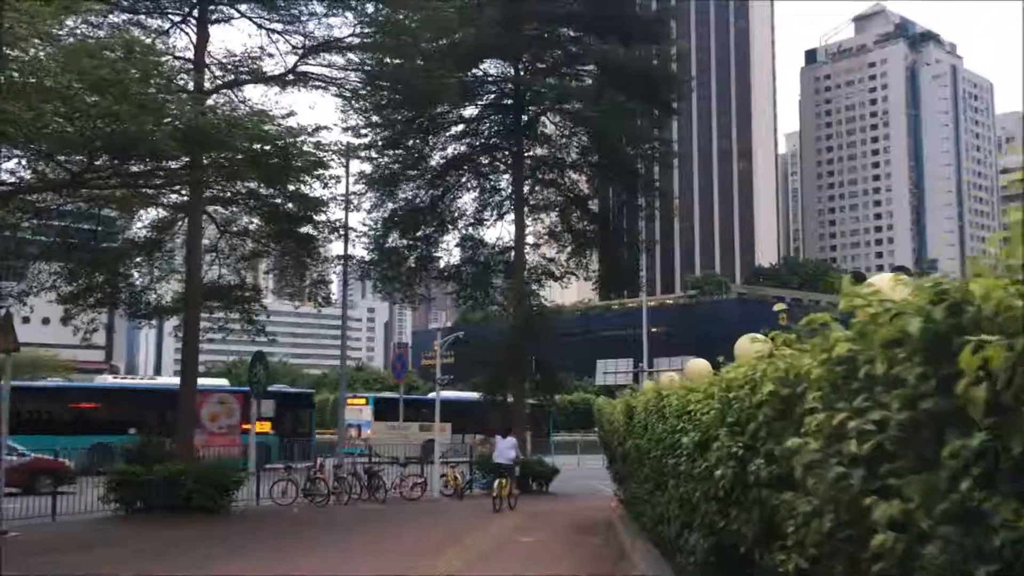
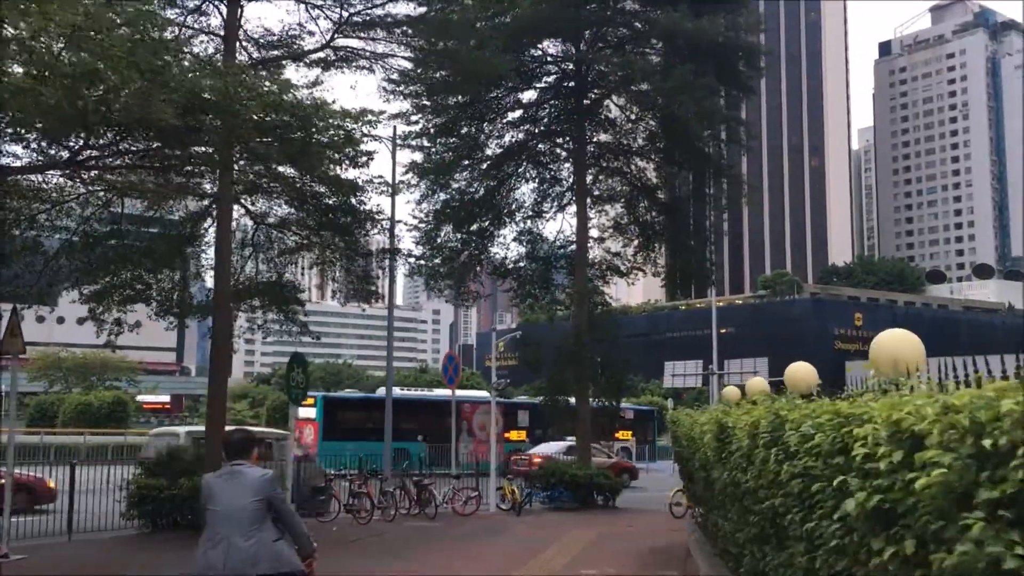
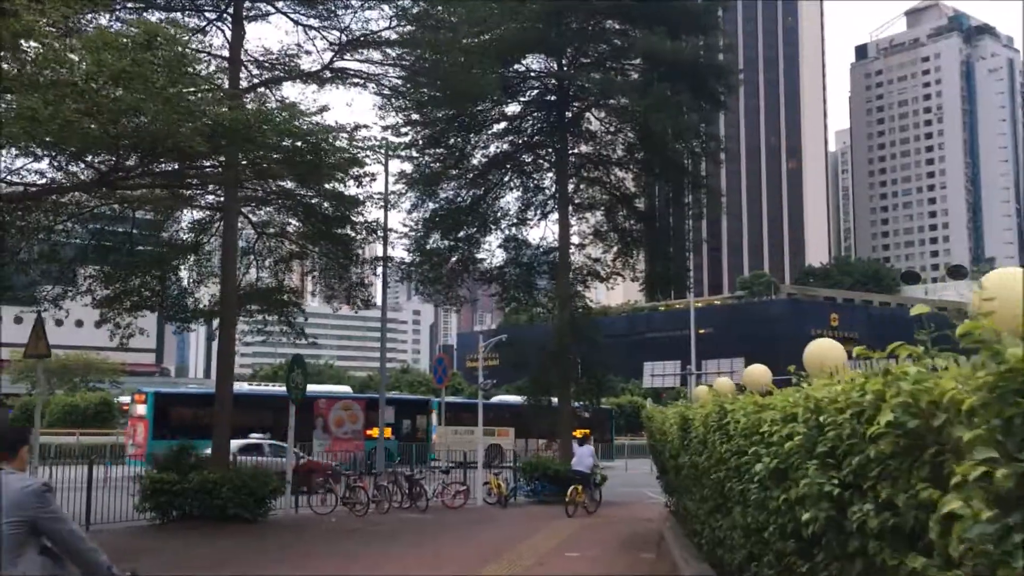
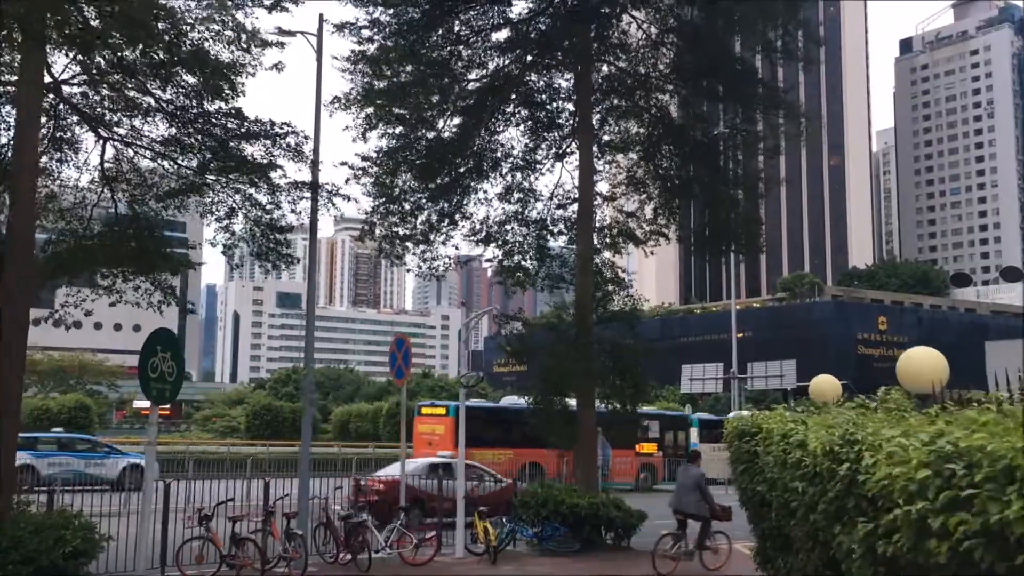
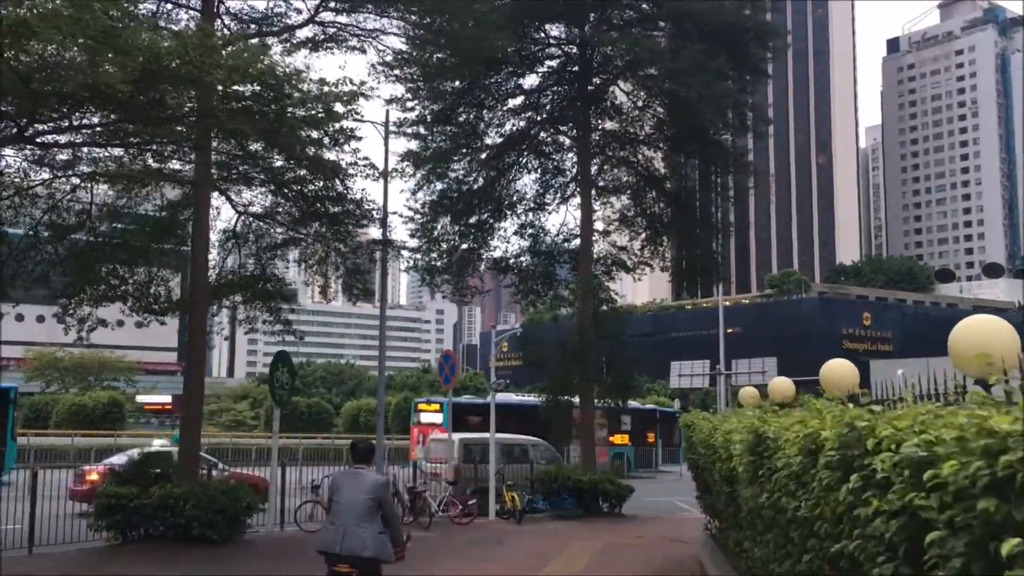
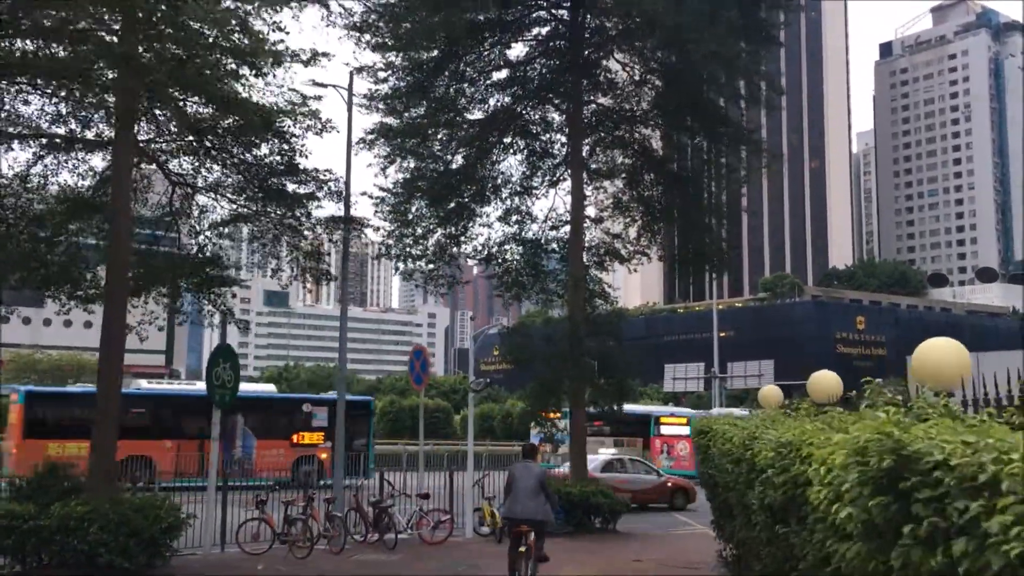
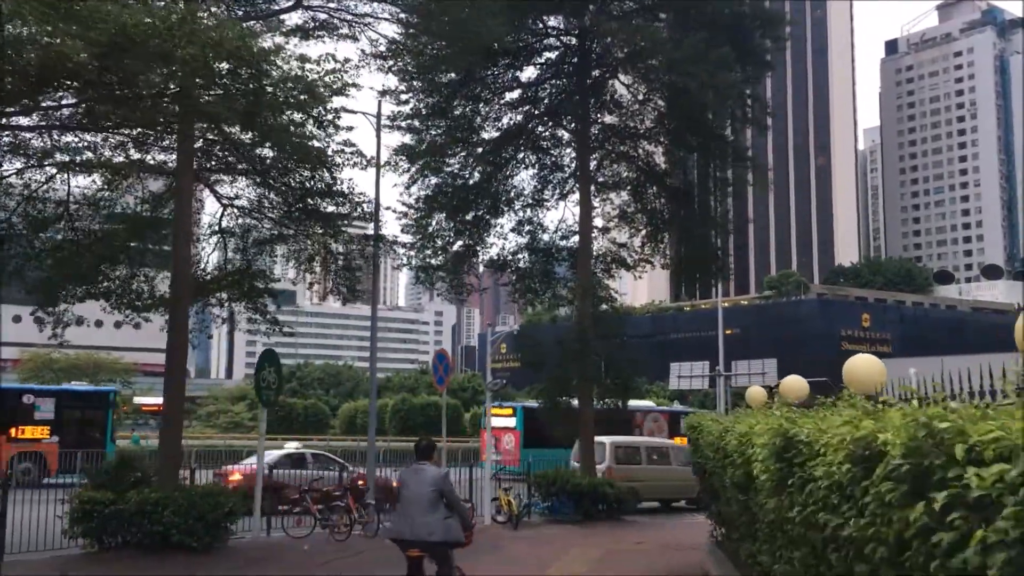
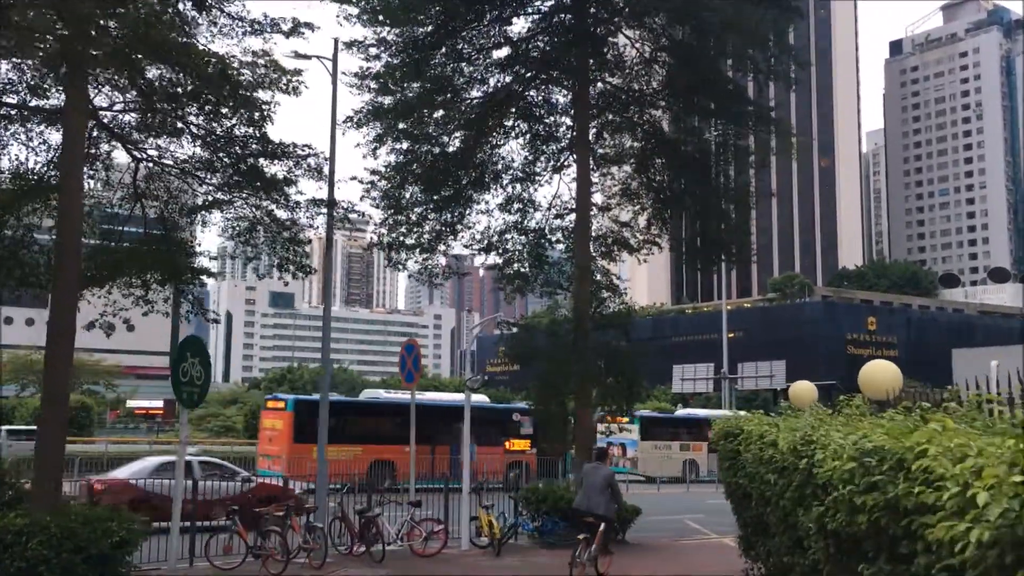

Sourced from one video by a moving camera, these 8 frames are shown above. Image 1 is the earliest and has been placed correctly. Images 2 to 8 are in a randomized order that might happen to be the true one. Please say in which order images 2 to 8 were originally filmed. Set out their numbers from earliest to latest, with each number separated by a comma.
3, 2, 5, 7, 6, 8, 4
